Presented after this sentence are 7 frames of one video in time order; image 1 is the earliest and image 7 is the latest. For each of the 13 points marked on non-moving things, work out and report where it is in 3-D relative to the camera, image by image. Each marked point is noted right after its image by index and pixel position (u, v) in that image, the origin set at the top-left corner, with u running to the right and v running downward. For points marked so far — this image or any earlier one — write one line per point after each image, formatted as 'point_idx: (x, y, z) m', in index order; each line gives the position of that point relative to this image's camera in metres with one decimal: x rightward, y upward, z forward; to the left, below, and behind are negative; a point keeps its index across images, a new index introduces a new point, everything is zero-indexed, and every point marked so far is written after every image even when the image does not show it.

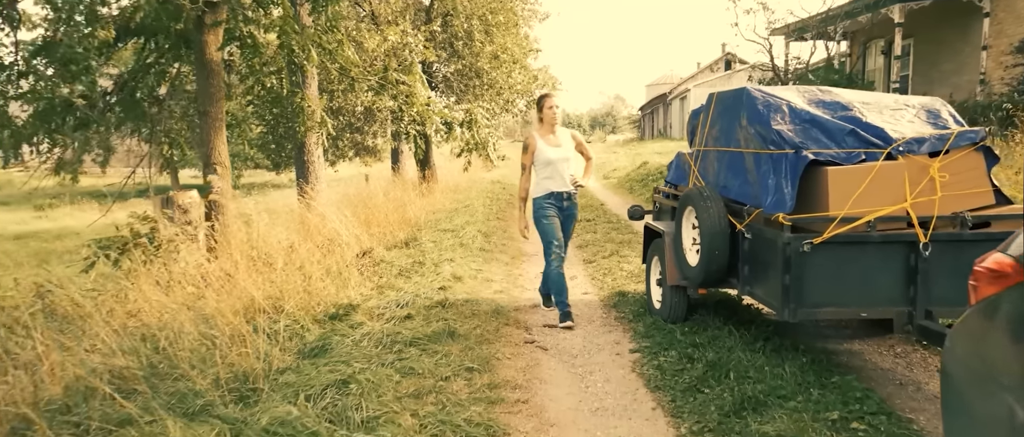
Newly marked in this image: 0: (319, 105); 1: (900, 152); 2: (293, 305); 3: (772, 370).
0: (-3.4, +2.0, +11.9) m
1: (+2.2, +0.4, +4.0) m
2: (-1.9, -0.7, +6.0) m
3: (+1.6, -0.9, +4.2) m
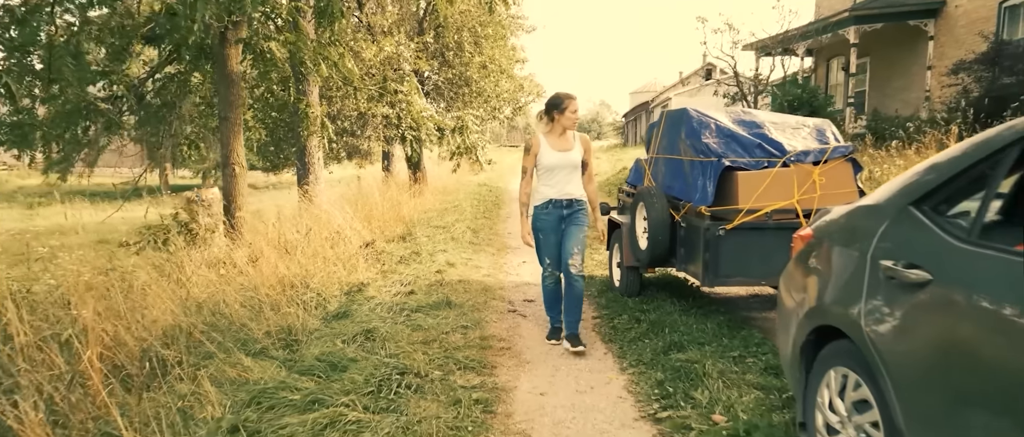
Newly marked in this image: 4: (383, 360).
0: (-3.7, +2.1, +13.1) m
1: (+2.1, +0.4, +5.3) m
2: (-2.0, -0.6, +7.2) m
3: (+1.5, -0.9, +5.5) m
4: (-0.9, -0.9, +4.6) m
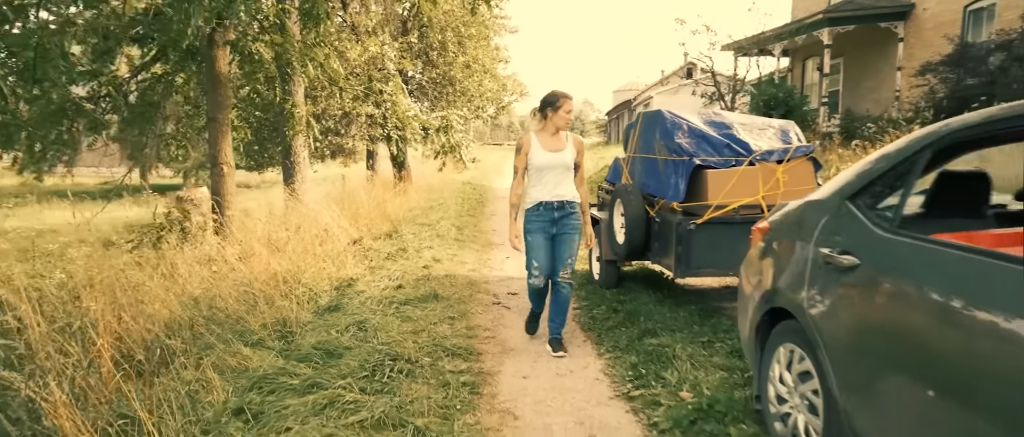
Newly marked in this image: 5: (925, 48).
0: (-4.0, +2.1, +13.4) m
1: (+2.0, +0.5, +5.7) m
2: (-2.2, -0.6, +7.5) m
3: (+1.3, -0.8, +5.8) m
4: (-1.0, -0.9, +4.9) m
5: (+10.4, +4.3, +17.3) m
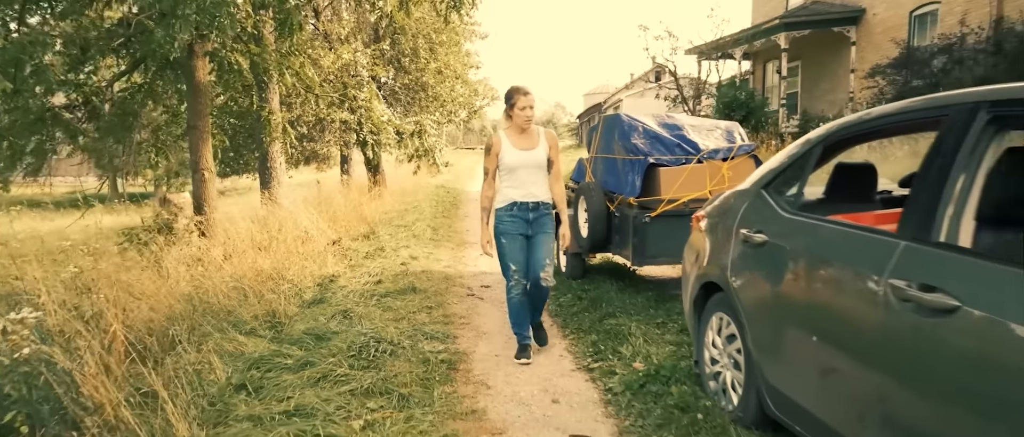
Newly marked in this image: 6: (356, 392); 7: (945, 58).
0: (-4.5, +2.0, +13.7) m
1: (+1.7, +0.5, +6.3) m
2: (-2.5, -0.6, +7.9) m
3: (+1.1, -0.8, +6.4) m
4: (-1.2, -0.9, +5.4) m
5: (+9.7, +4.4, +18.2) m
6: (-0.9, -1.0, +4.1) m
7: (+9.0, +3.3, +14.1) m
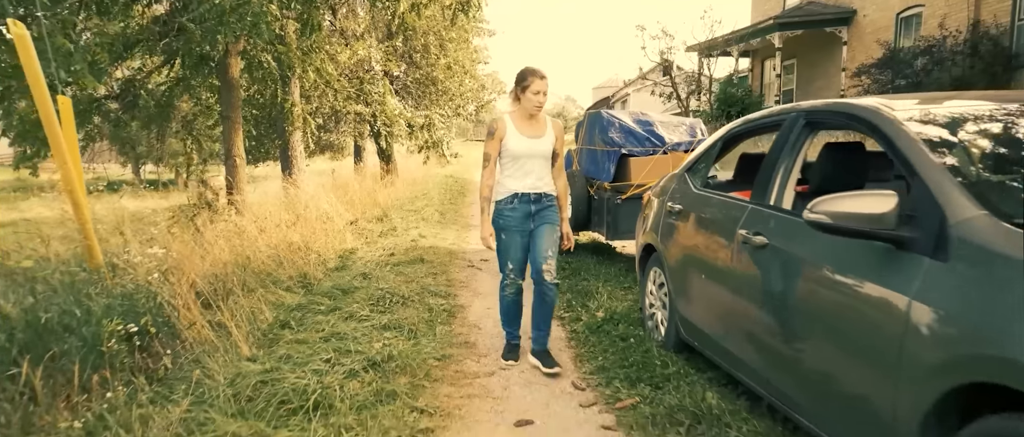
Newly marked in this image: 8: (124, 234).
0: (-4.5, +2.4, +15.0) m
1: (+1.7, +0.7, +7.4) m
2: (-2.6, -0.4, +9.1) m
3: (+1.0, -0.6, +7.6) m
4: (-1.3, -0.7, +6.6) m
5: (+9.8, +4.6, +19.2) m
6: (-1.1, -0.8, +5.3) m
7: (+9.0, +3.5, +15.1) m
8: (-3.7, -0.1, +6.5) m
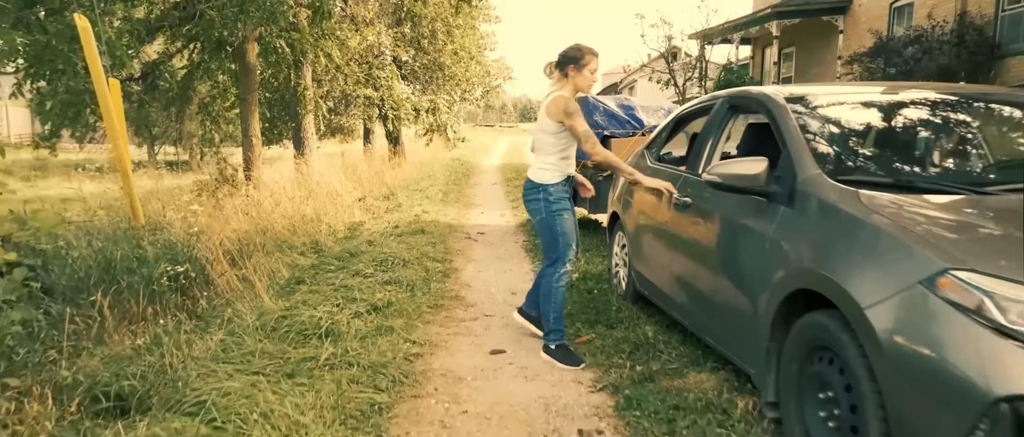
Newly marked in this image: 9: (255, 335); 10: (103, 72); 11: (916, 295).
0: (-4.5, +2.9, +15.8) m
1: (+1.6, +1.0, +8.2) m
2: (-2.7, 0.0, +10.0) m
3: (+0.9, -0.3, +8.4) m
4: (-1.4, -0.4, +7.4) m
5: (+9.9, +5.1, +19.8) m
6: (-1.2, -0.6, +6.1) m
7: (+9.1, +3.8, +15.7) m
8: (-3.8, +0.2, +7.3) m
9: (-1.6, -0.8, +4.4) m
10: (-3.0, +1.1, +5.1) m
11: (+1.2, -0.2, +2.1) m
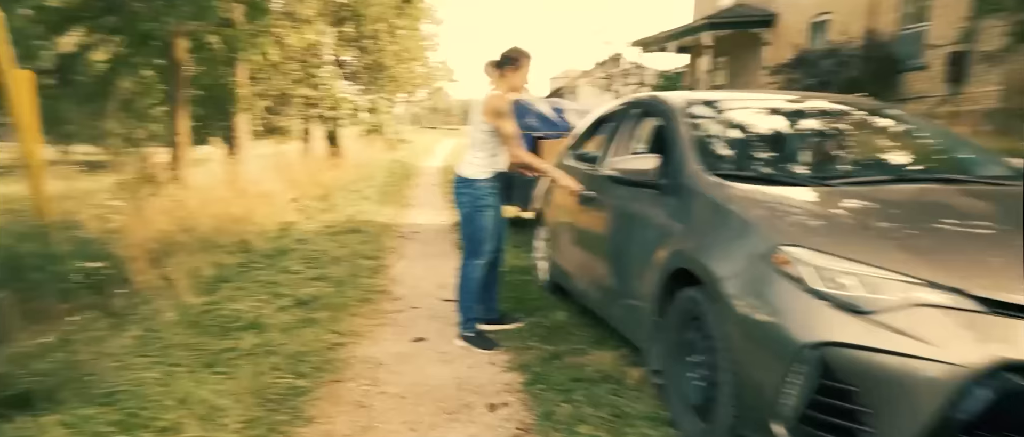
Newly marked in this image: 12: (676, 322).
0: (-5.9, +2.8, +15.6) m
1: (+0.7, +1.0, +8.5) m
2: (-3.6, 0.0, +10.0) m
3: (0.0, -0.2, +8.6) m
4: (-2.2, -0.4, +7.5) m
5: (+8.1, +5.1, +20.7) m
6: (-1.9, -0.5, +6.3) m
7: (+7.6, +3.9, +16.6) m
8: (-4.5, +0.2, +7.3) m
9: (-2.2, -0.7, +4.5) m
10: (-3.6, +1.1, +5.1) m
11: (+0.9, -0.2, +2.5) m
12: (+0.7, -0.4, +3.0) m
